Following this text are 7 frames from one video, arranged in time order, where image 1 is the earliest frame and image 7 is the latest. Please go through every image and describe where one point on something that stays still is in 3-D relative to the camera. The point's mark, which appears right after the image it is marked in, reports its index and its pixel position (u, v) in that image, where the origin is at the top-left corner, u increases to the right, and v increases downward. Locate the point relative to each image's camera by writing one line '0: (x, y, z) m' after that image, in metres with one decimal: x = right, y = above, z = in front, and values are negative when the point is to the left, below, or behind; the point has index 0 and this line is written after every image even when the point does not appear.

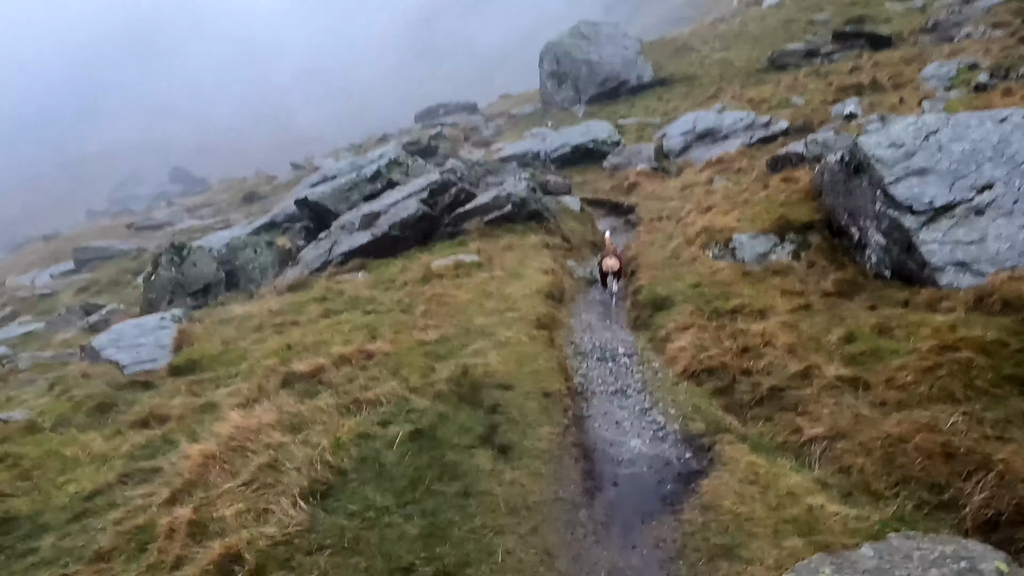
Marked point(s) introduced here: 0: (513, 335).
0: (0.0, -1.1, +16.0) m
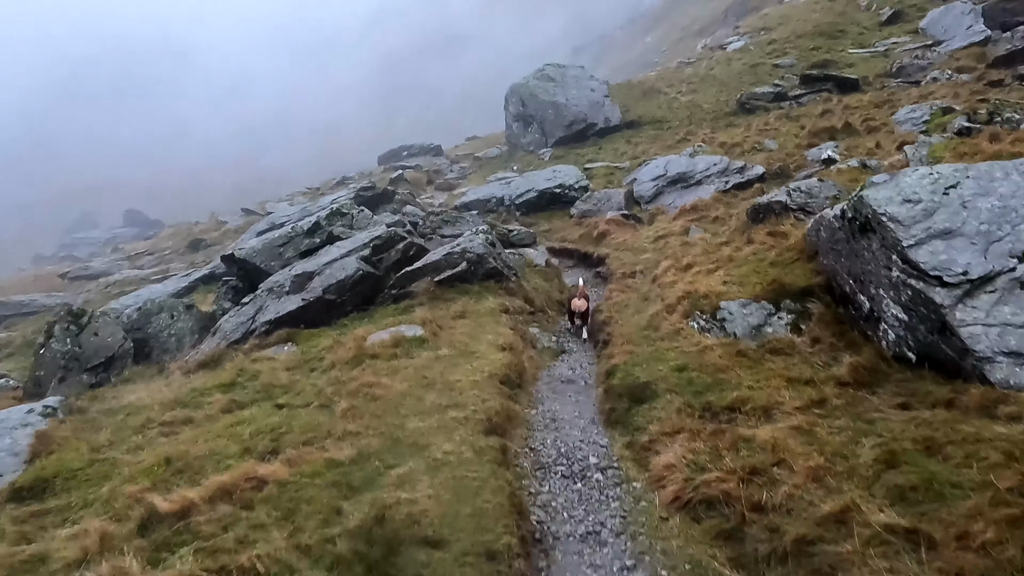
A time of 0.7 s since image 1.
0: (-1.1, -3.0, +12.5) m
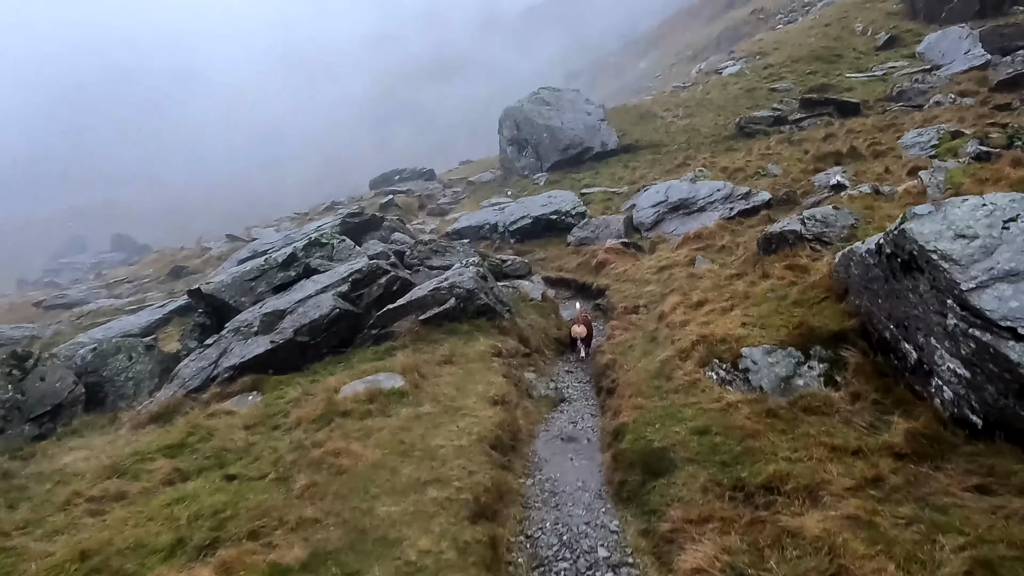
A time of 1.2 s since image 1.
0: (-1.2, -3.9, +10.1) m
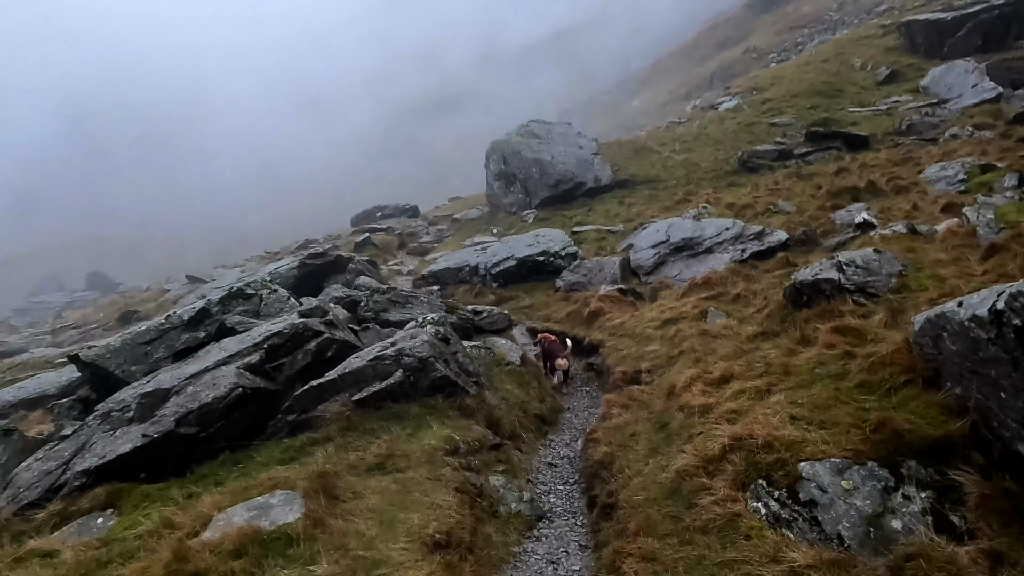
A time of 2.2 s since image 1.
0: (-2.0, -5.0, +4.7) m
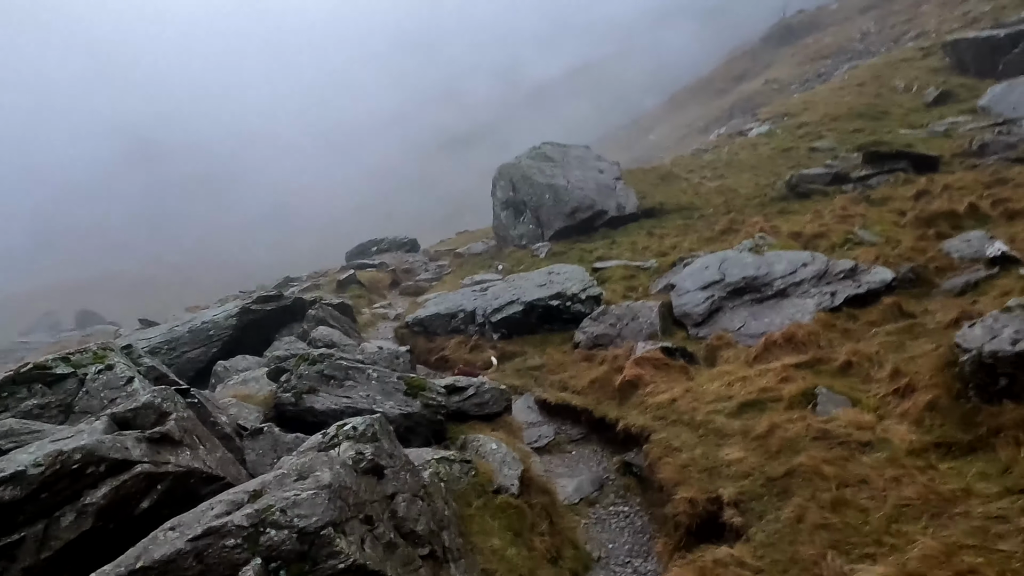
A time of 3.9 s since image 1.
0: (-2.5, -5.5, -4.4) m
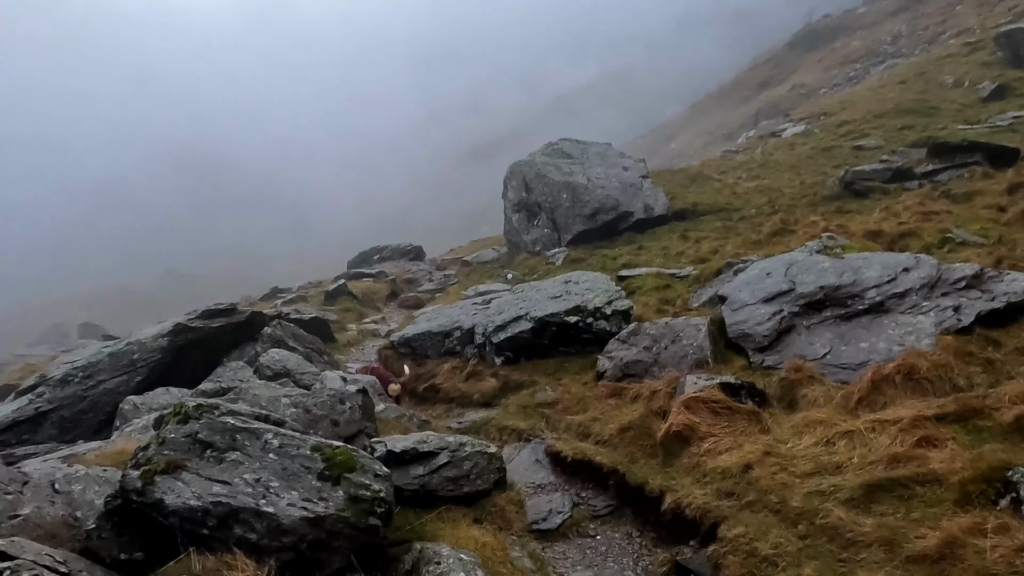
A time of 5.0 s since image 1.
0: (-3.3, -5.3, -10.7) m
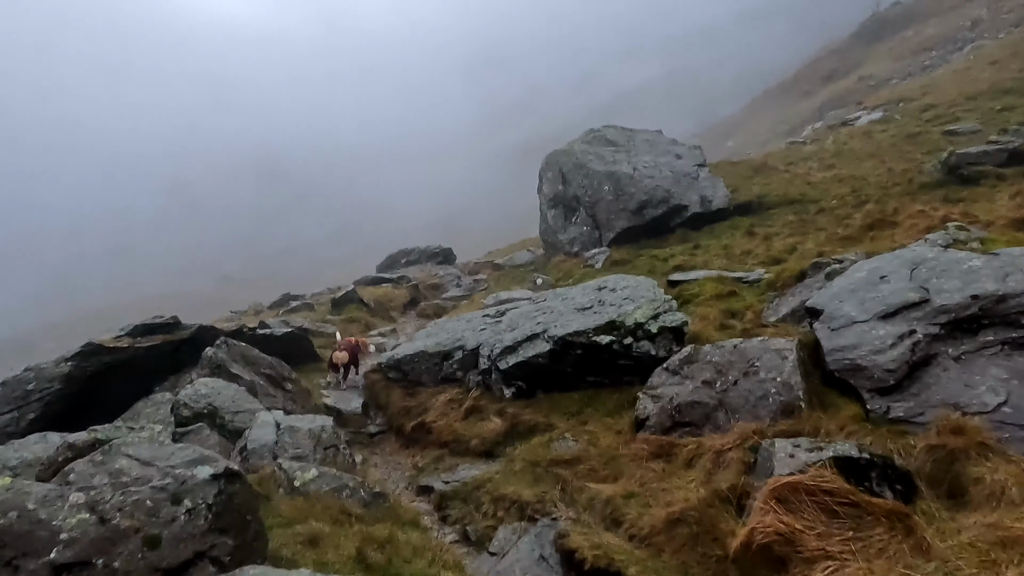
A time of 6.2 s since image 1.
0: (-5.8, -5.3, -16.6) m
